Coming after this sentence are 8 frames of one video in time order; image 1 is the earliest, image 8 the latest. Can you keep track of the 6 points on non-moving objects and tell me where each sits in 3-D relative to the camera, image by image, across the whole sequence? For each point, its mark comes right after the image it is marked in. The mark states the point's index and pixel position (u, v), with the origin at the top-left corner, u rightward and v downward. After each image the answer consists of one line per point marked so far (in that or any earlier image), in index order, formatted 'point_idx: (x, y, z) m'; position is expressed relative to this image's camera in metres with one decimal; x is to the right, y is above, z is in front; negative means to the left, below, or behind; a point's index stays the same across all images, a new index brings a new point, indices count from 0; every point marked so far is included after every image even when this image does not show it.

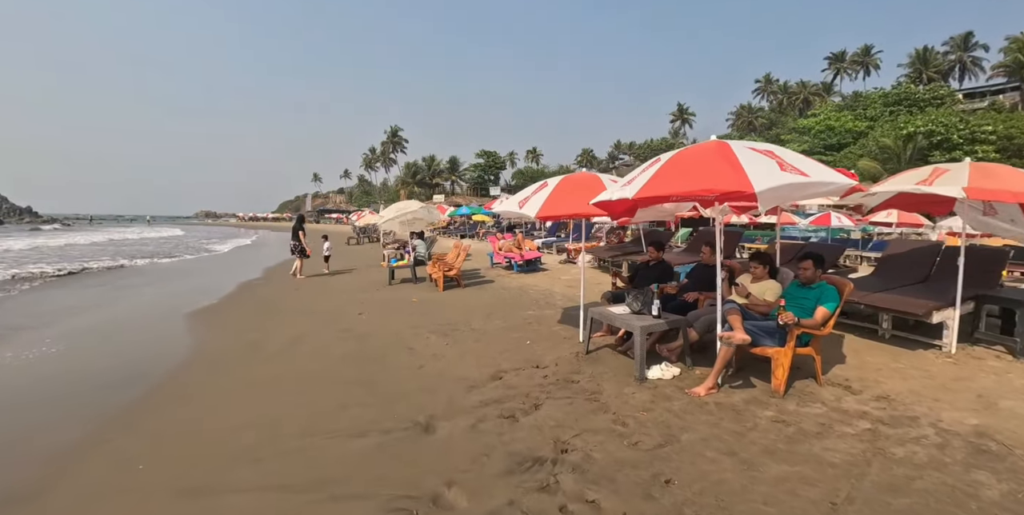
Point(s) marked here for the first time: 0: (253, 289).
0: (-6.6, -0.8, +11.8) m
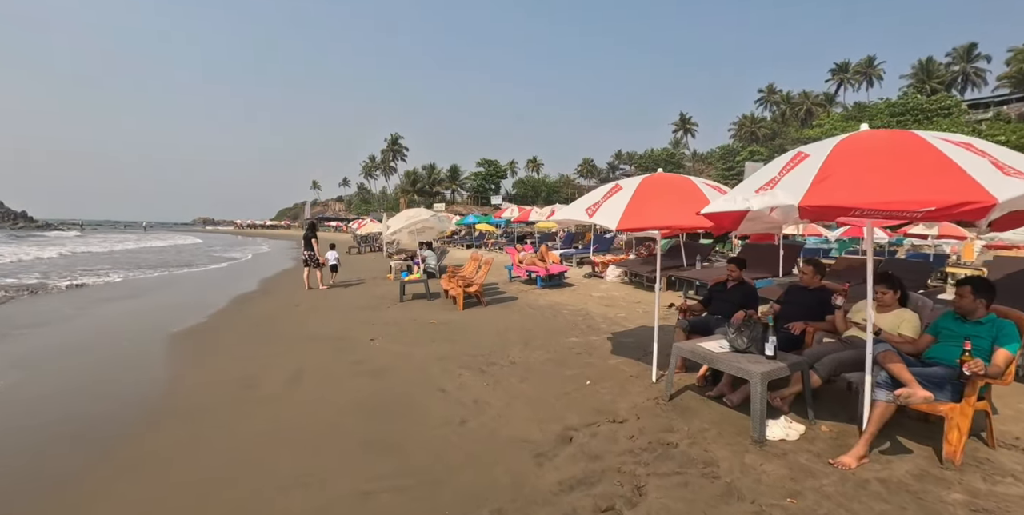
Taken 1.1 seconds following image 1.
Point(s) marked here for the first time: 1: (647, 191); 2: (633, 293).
0: (-5.9, -1.1, +10.4) m
1: (+1.3, +0.6, +4.6) m
2: (+2.8, -0.8, +10.7) m
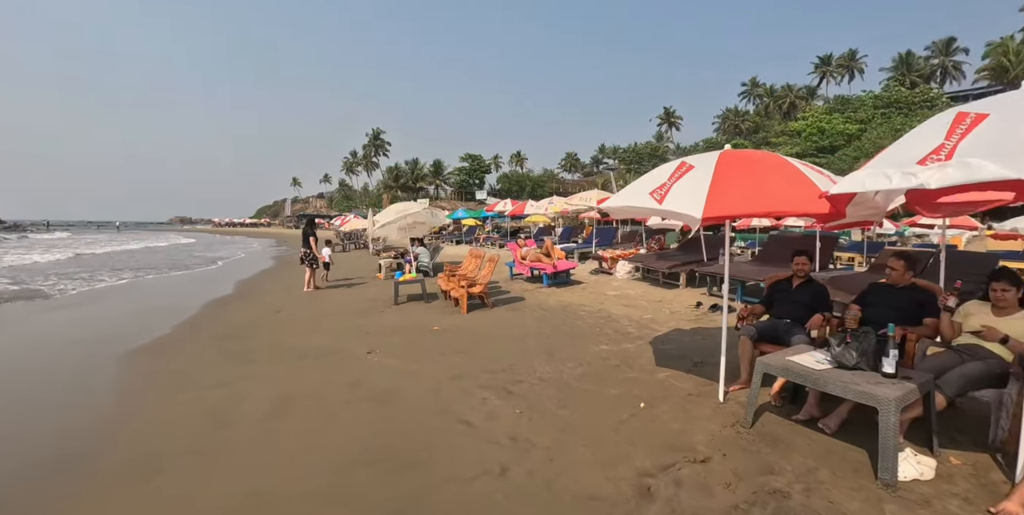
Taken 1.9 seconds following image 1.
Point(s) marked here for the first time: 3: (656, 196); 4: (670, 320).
0: (-5.7, -1.1, +9.2) m
1: (+1.7, +0.7, +3.6) m
2: (+2.9, -0.7, +9.8) m
3: (+1.2, +0.5, +3.7) m
4: (+2.6, -1.0, +7.5) m
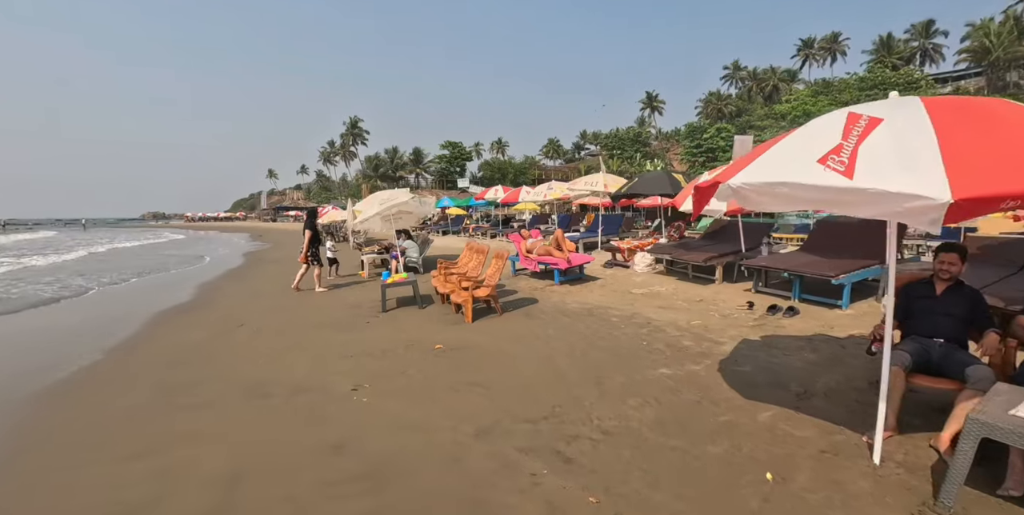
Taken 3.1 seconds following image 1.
0: (-5.5, -1.1, +7.5) m
1: (+2.1, +0.7, +2.2) m
2: (+3.1, -0.5, +8.5) m
3: (+1.6, +0.5, +2.3) m
4: (+2.9, -0.9, +6.2) m
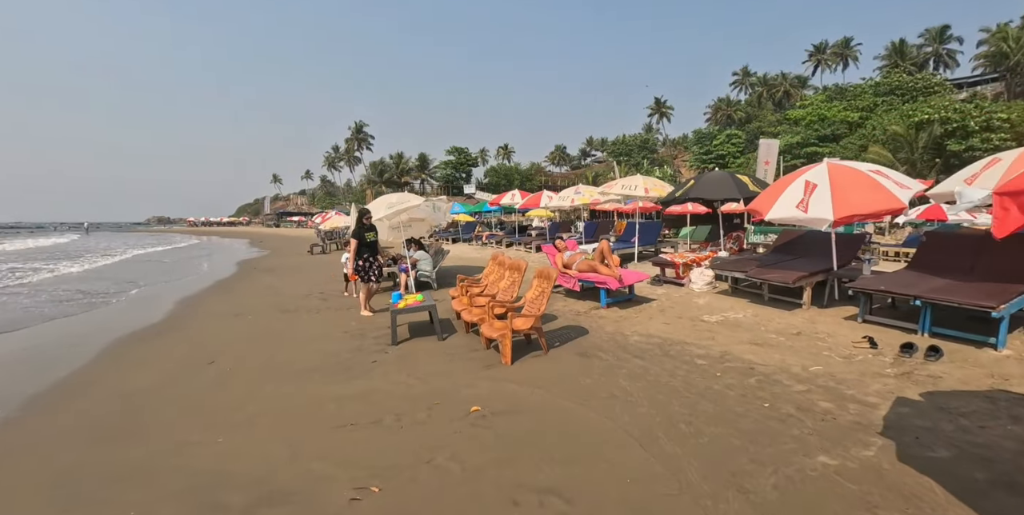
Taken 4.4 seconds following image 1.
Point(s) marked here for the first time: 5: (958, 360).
0: (-4.9, -1.3, +5.9) m
1: (+2.7, +0.5, +0.6) m
2: (+3.7, -0.8, +6.8) m
3: (+2.1, +0.3, +0.7) m
4: (+3.4, -1.2, +4.5) m
5: (+4.8, -1.1, +5.0) m
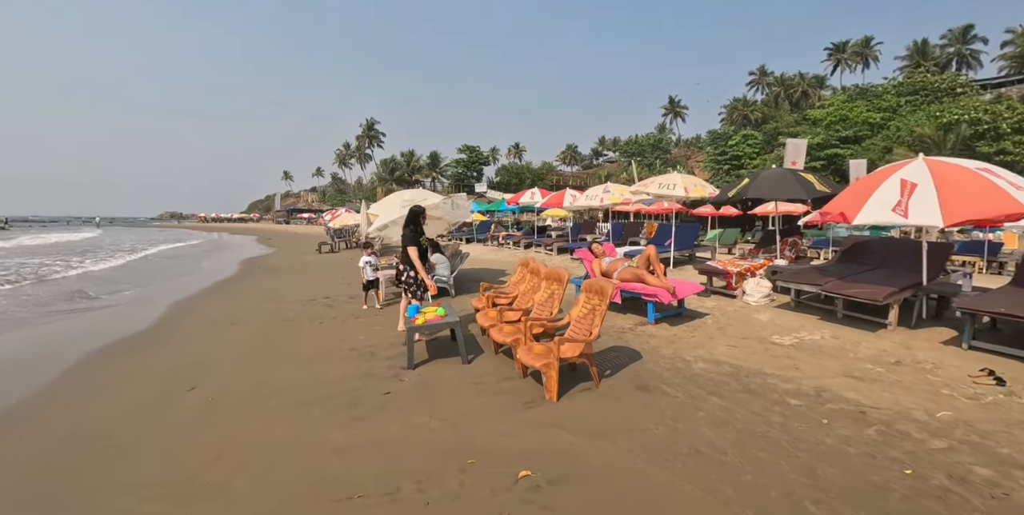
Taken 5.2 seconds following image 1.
0: (-4.5, -1.4, +5.1) m
1: (+3.0, +0.4, -0.4) m
2: (+4.2, -1.0, +5.8) m
3: (+2.5, +0.2, -0.3) m
4: (+3.8, -1.3, +3.5) m
5: (+5.2, -1.2, +3.9) m
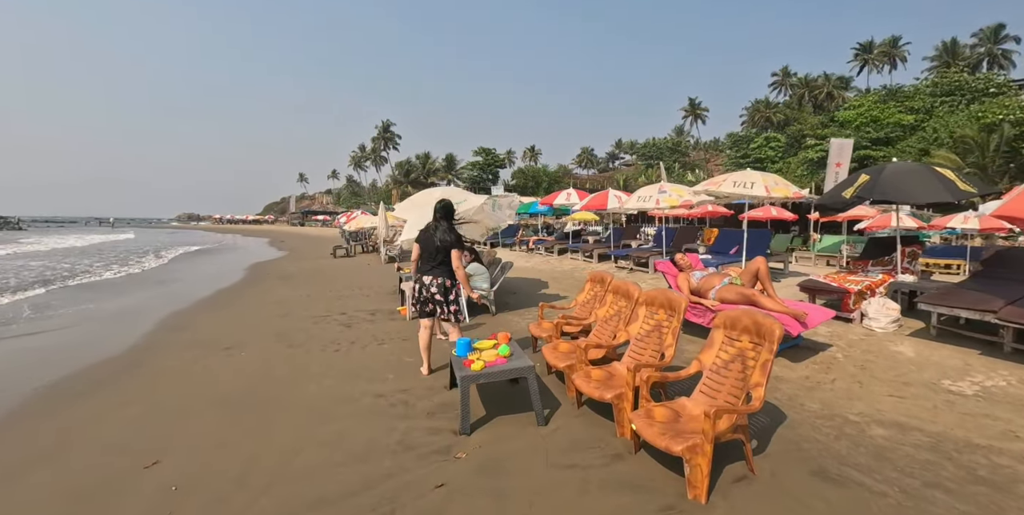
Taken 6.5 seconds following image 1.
0: (-3.8, -1.5, +3.8) m
1: (+3.6, +0.2, -1.9) m
2: (+4.9, -1.1, +4.3) m
3: (+3.0, +0.1, -1.8) m
4: (+4.5, -1.5, +2.0) m
5: (+5.9, -1.4, +2.4) m
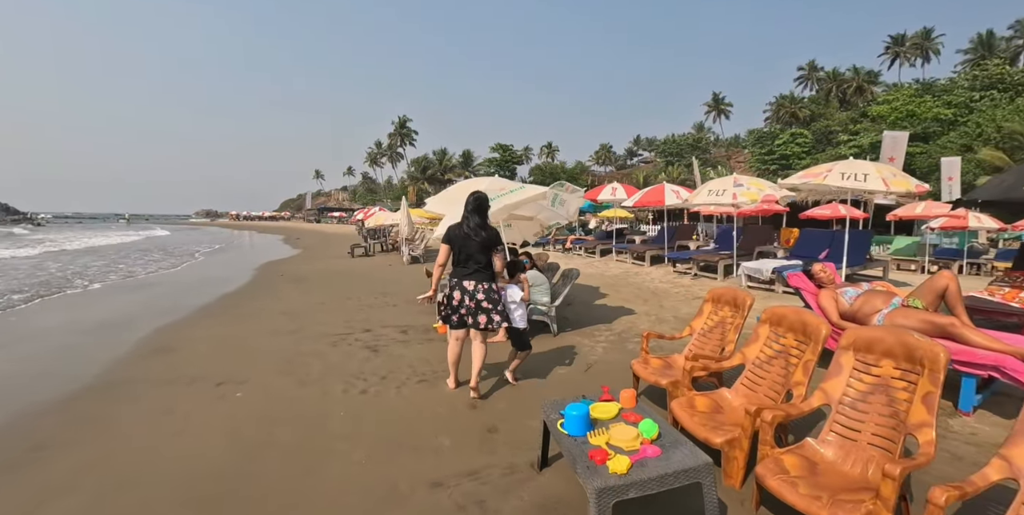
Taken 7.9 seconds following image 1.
0: (-3.1, -1.5, +2.6) m
1: (+4.1, +0.1, -3.3) m
2: (+5.6, -1.3, +2.8) m
3: (+3.6, -0.1, -3.2) m
4: (+5.1, -1.6, +0.6) m
5: (+6.5, -1.6, +0.9) m
